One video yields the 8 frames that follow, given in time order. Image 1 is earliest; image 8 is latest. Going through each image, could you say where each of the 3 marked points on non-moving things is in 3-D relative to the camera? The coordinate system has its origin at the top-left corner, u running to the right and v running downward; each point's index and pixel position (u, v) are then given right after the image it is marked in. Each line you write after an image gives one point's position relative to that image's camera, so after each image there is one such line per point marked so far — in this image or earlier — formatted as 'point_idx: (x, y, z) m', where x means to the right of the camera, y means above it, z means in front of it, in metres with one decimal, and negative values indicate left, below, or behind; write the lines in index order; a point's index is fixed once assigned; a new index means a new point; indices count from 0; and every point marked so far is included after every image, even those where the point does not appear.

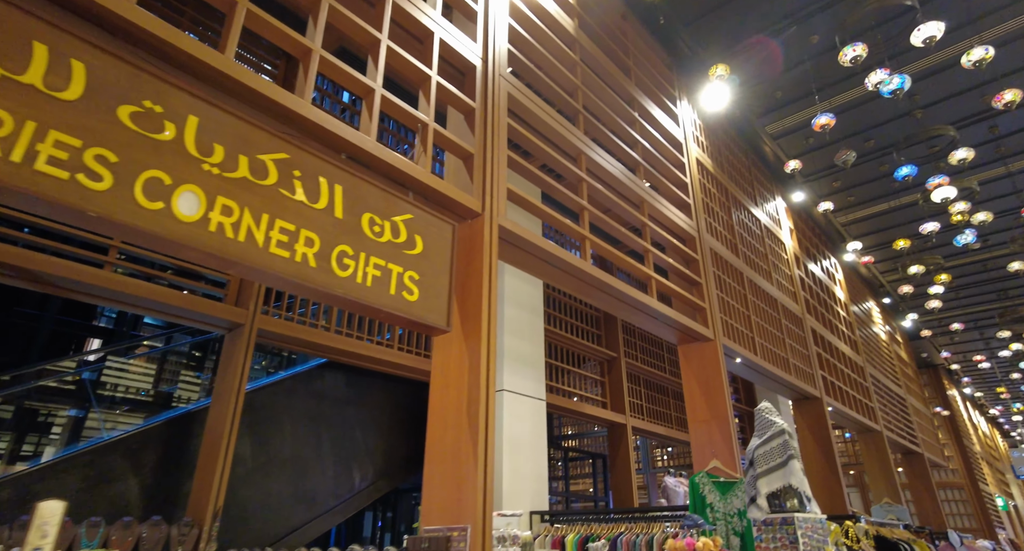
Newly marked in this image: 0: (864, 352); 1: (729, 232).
0: (+6.7, -1.5, +11.7) m
1: (+2.6, +0.5, +7.3) m
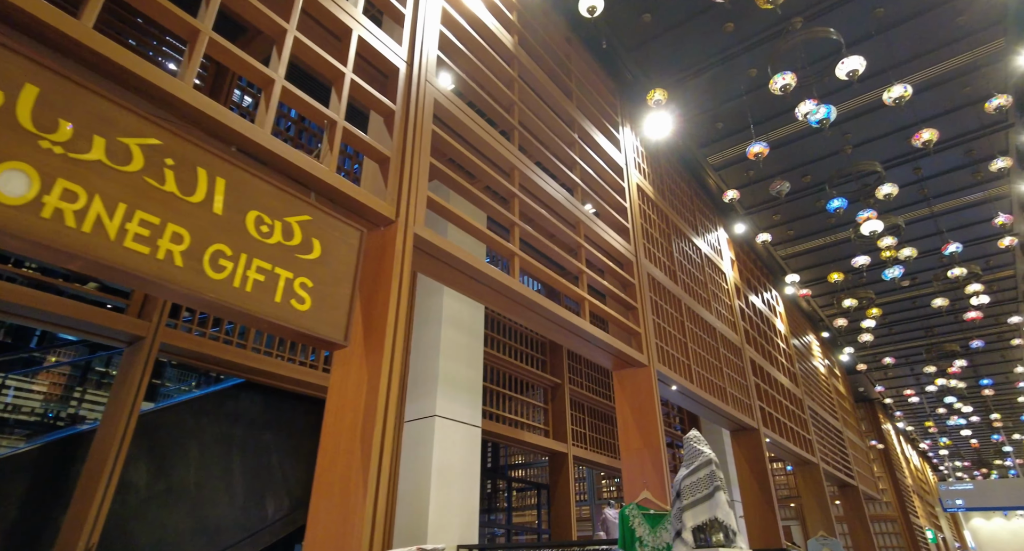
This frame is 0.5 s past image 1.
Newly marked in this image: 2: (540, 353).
0: (+5.6, -2.1, +11.9) m
1: (+1.9, +0.2, +7.3) m
2: (+0.5, -1.2, +9.1) m
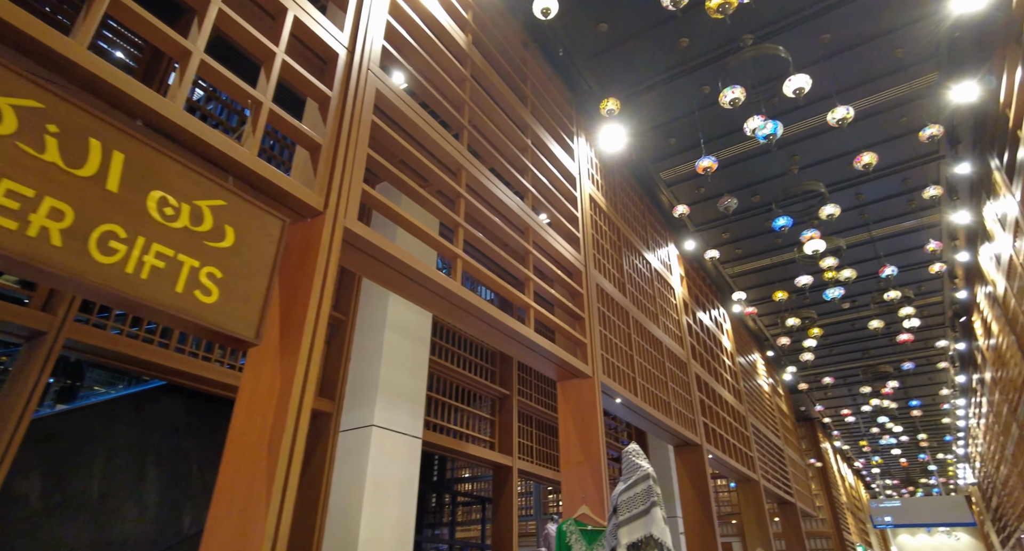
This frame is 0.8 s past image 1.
0: (+4.6, -2.5, +12.0) m
1: (+1.3, 0.0, +7.3) m
2: (-0.3, -1.3, +8.9) m
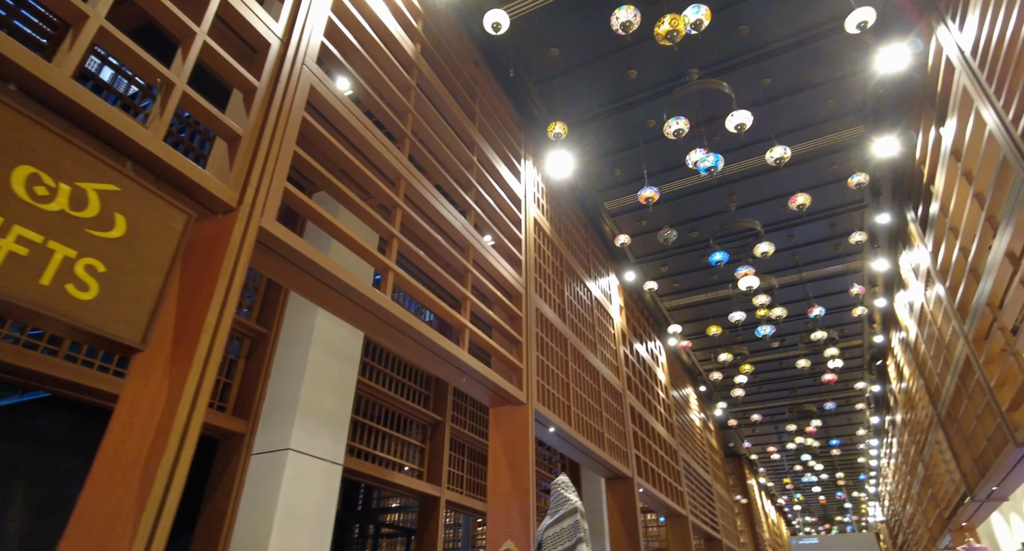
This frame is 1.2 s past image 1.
0: (+3.3, -3.2, +12.1) m
1: (+0.5, -0.3, +7.2) m
2: (-1.2, -1.6, +8.6) m
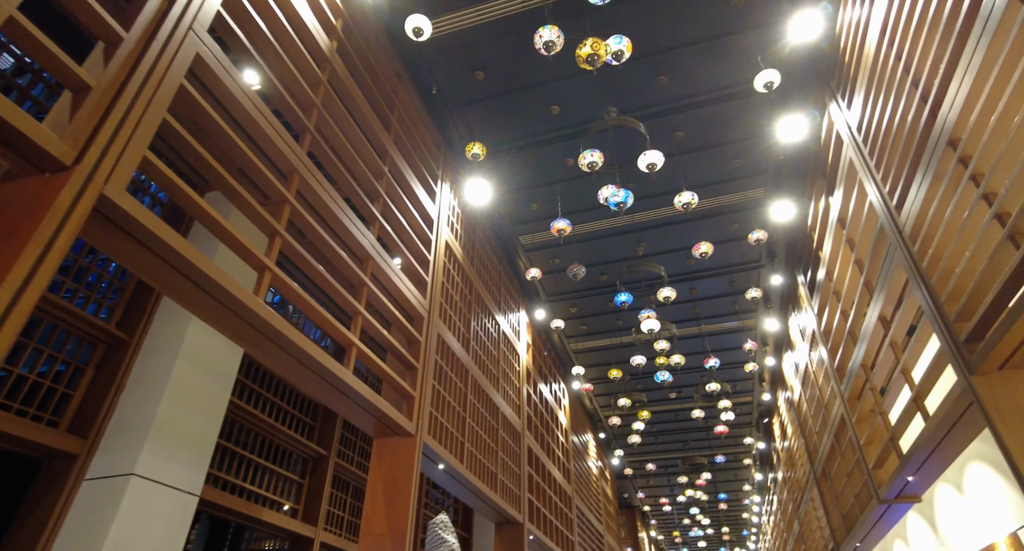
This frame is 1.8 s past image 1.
0: (+1.2, -4.0, +11.9) m
1: (-0.6, -0.6, +6.9) m
2: (-2.6, -1.9, +8.0) m
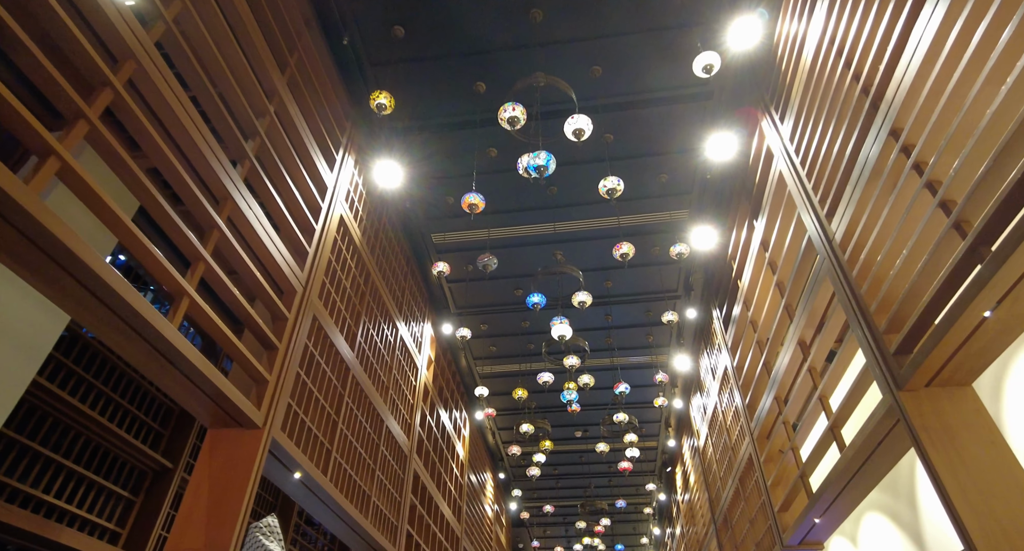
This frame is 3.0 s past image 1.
0: (-0.8, -4.4, +10.9) m
1: (-1.6, -0.5, +6.0) m
2: (-3.9, -1.6, +6.7) m
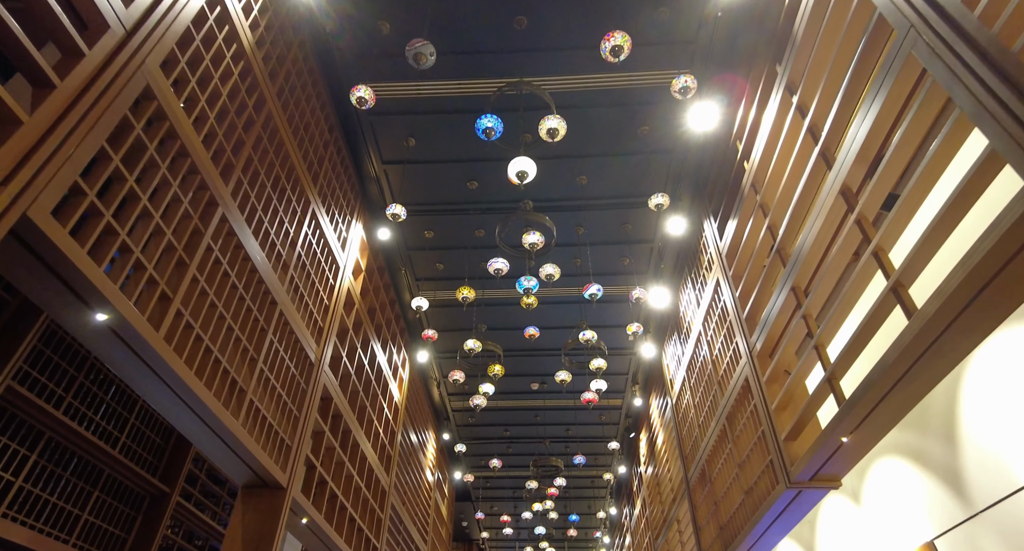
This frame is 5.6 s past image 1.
0: (-1.8, -3.0, +9.3) m
1: (-2.0, +0.9, +4.3) m
2: (-4.4, -0.1, +4.9) m
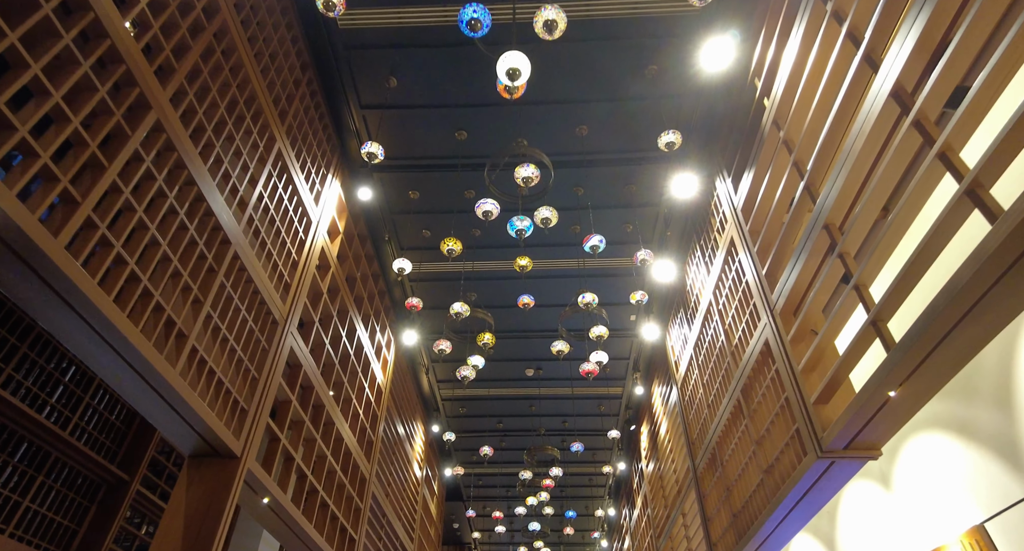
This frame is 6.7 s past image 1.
0: (-1.9, -2.6, +8.5) m
1: (-2.1, +1.4, +3.6) m
2: (-4.5, +0.4, +4.2) m
